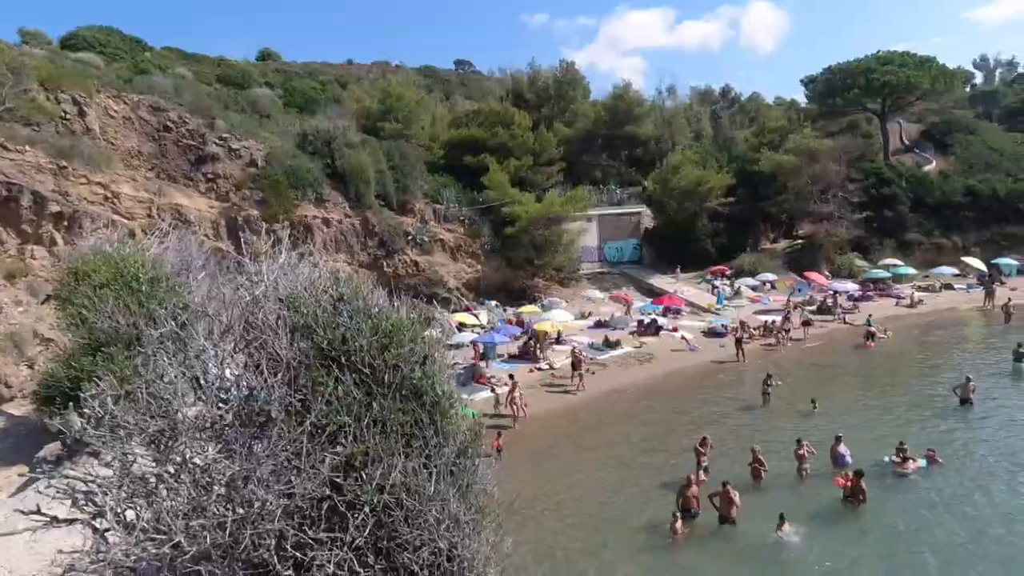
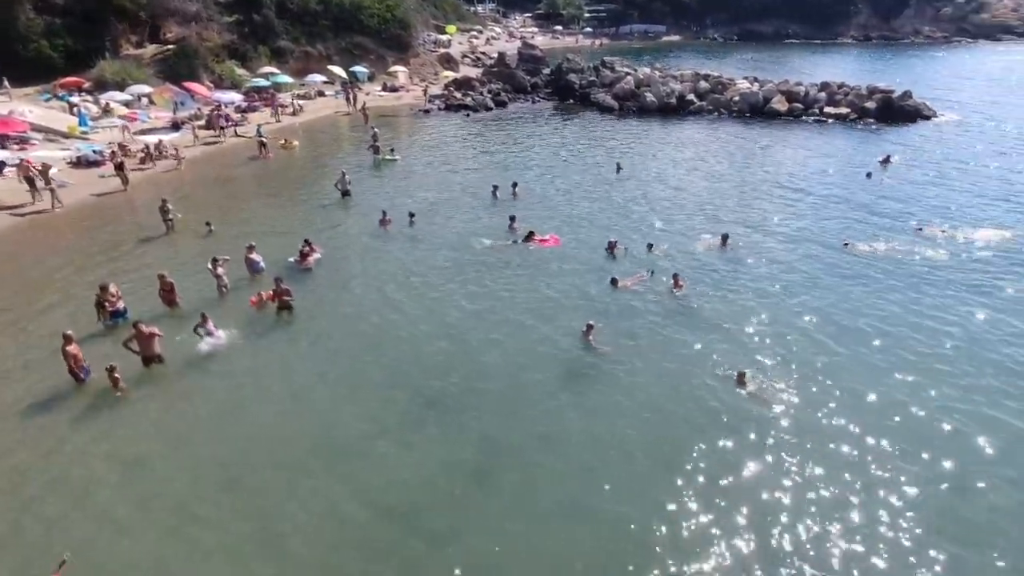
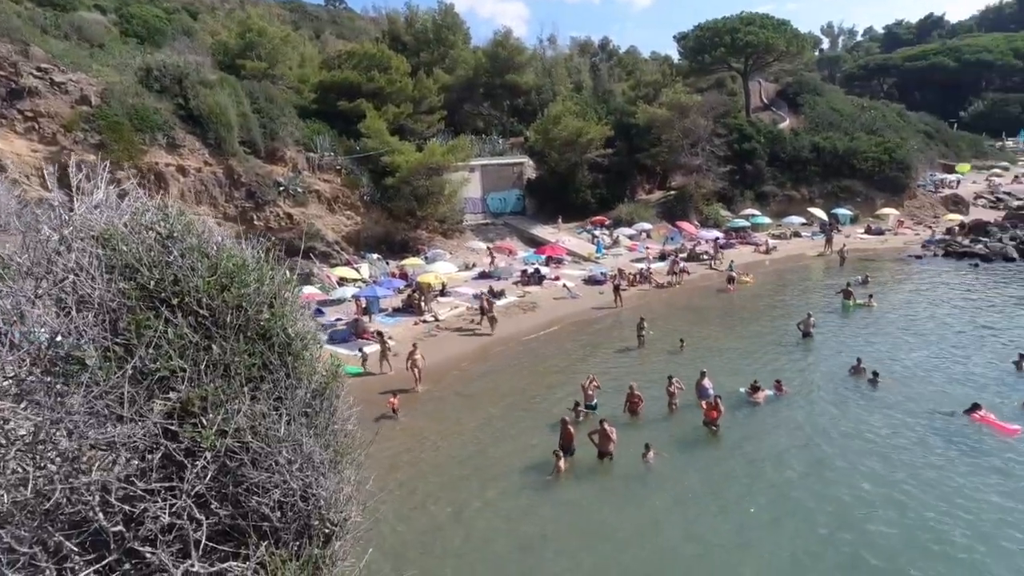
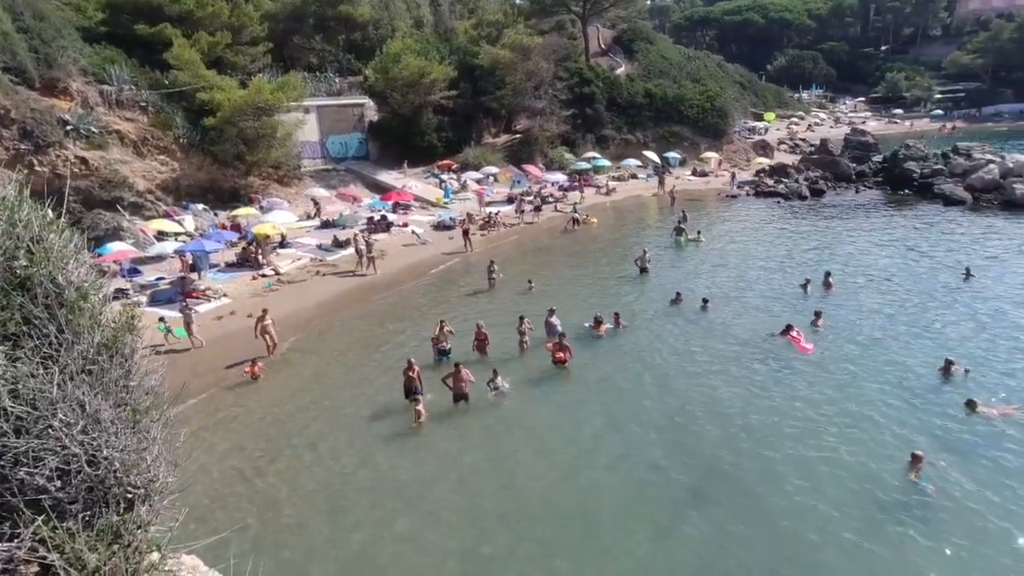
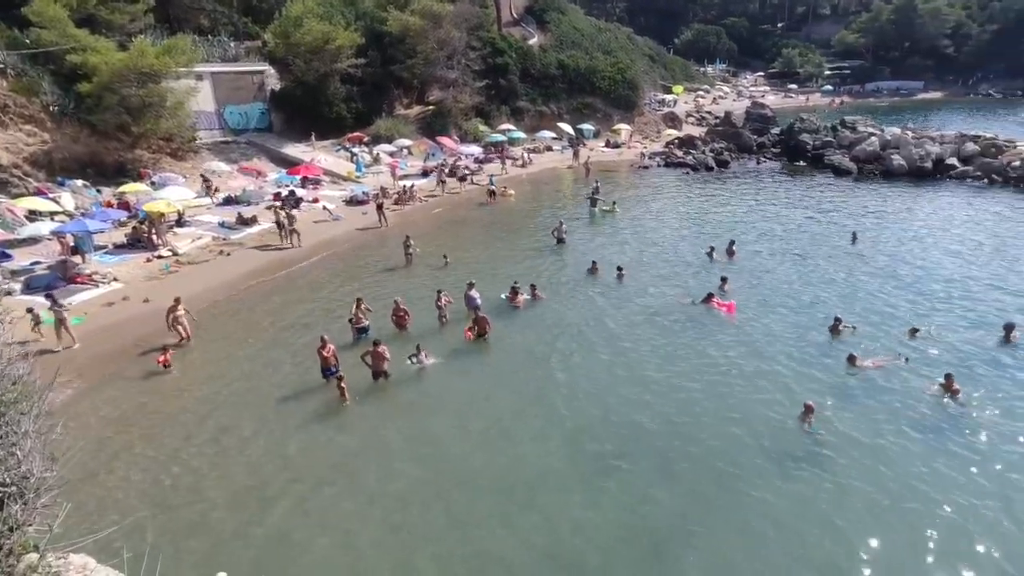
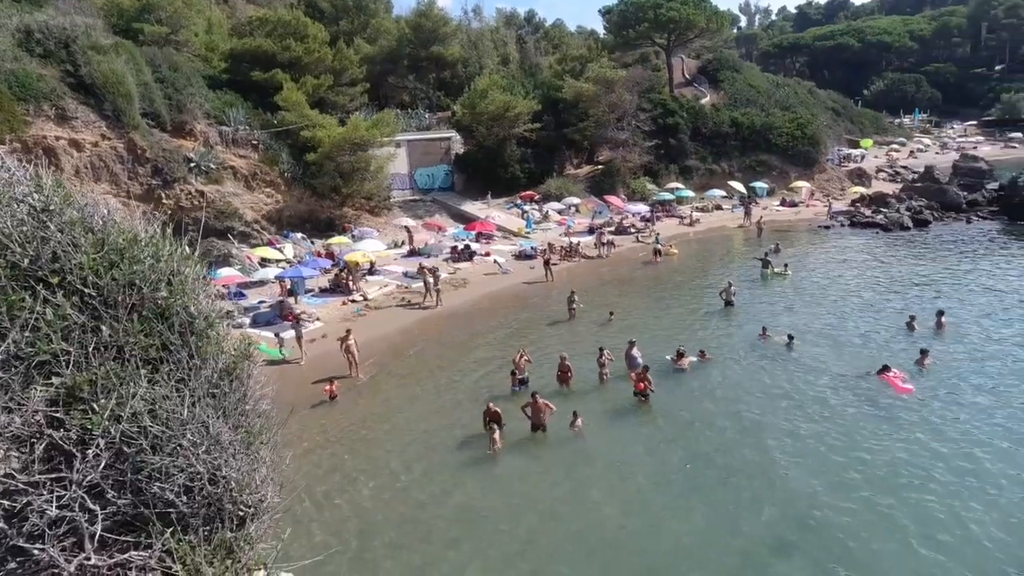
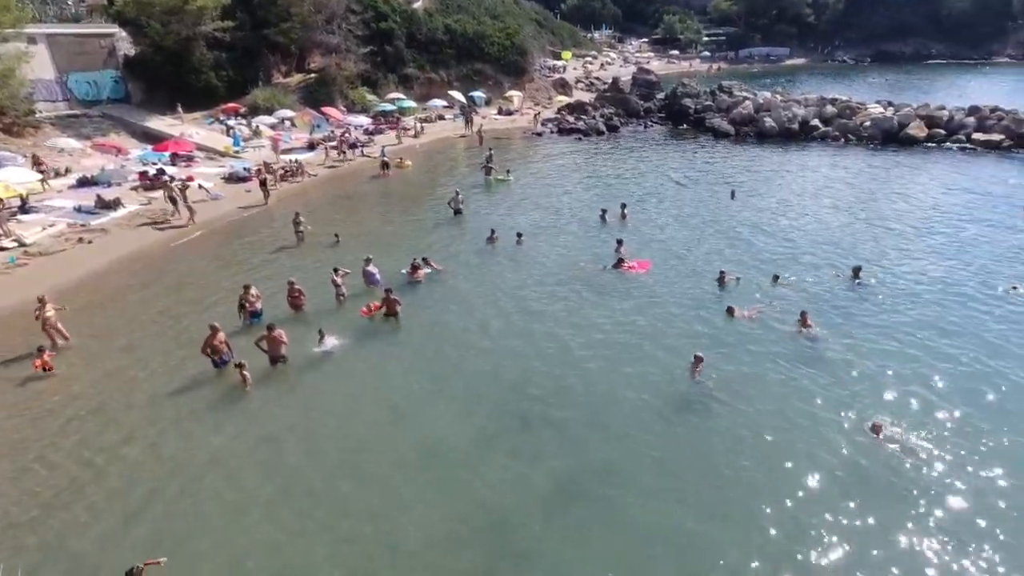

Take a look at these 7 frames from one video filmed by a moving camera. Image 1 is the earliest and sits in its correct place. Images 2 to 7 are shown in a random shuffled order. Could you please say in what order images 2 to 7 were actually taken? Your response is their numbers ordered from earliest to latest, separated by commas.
3, 6, 4, 5, 7, 2
